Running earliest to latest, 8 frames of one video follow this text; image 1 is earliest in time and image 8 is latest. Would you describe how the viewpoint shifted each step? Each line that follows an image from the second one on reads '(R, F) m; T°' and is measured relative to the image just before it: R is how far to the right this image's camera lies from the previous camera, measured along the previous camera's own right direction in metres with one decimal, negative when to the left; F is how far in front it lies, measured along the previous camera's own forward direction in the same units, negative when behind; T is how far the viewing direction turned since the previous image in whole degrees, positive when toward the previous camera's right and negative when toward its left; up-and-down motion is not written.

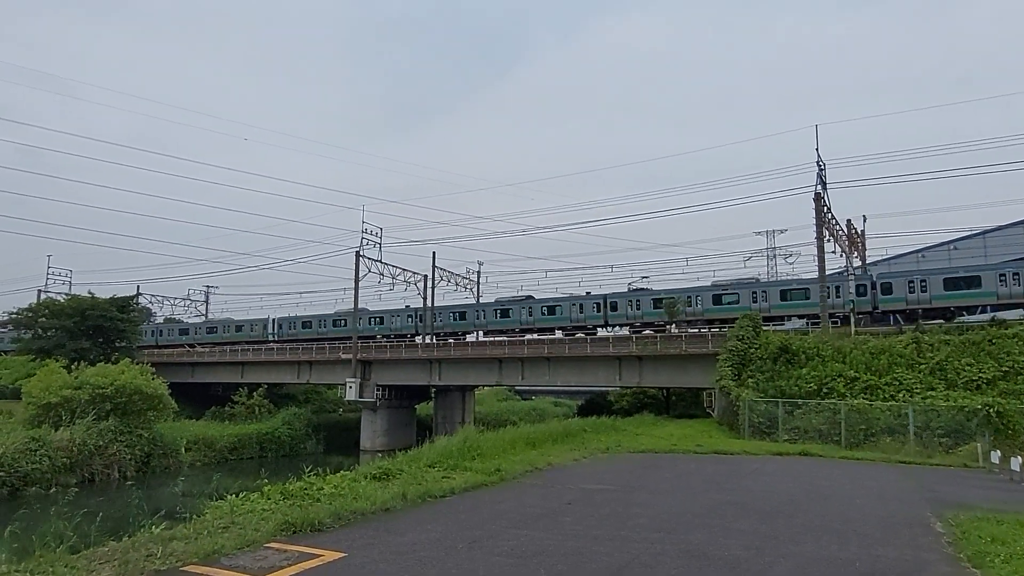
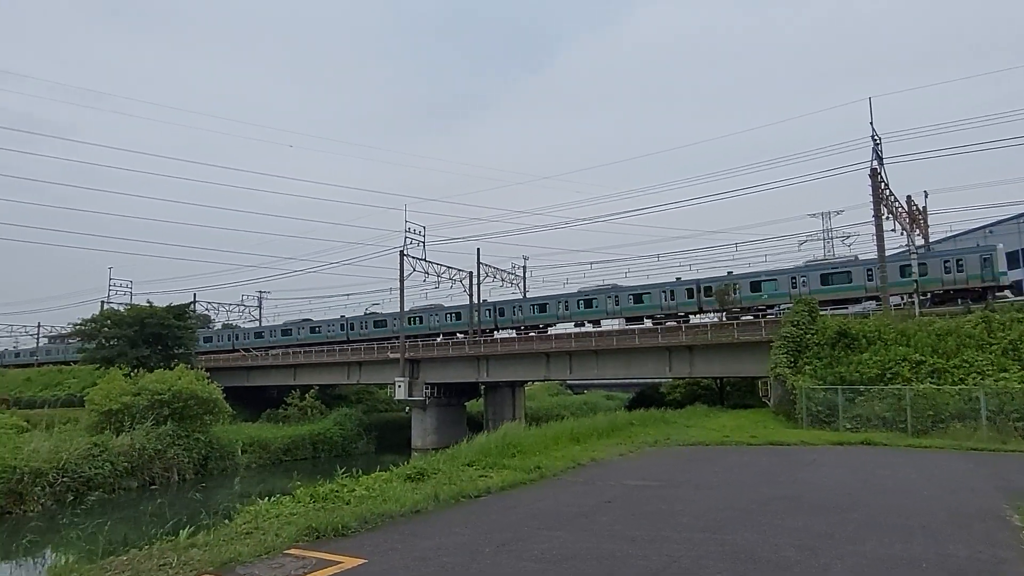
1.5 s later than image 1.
(+0.2, +0.4) m; -4°
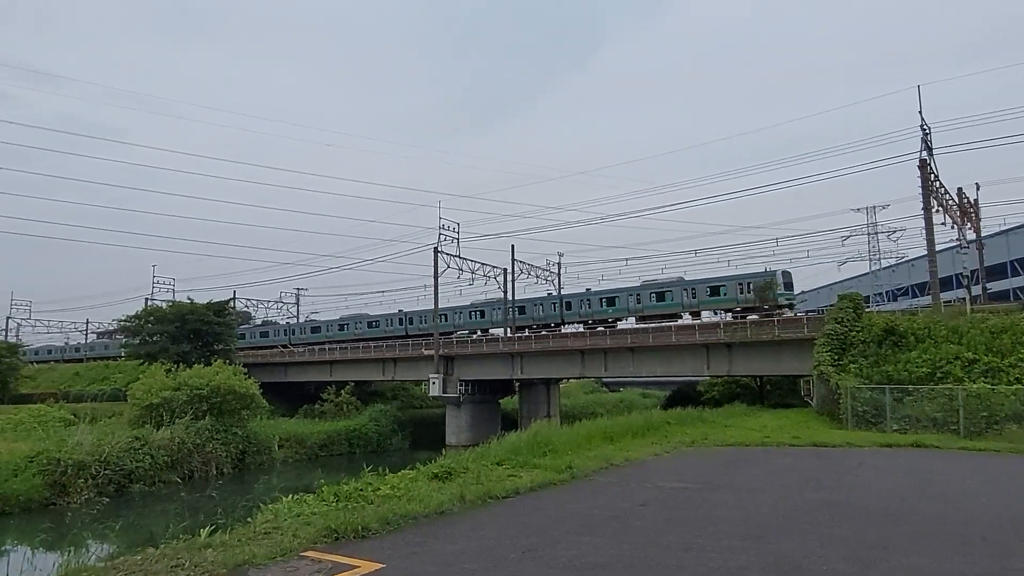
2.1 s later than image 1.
(+0.1, +0.3) m; -3°
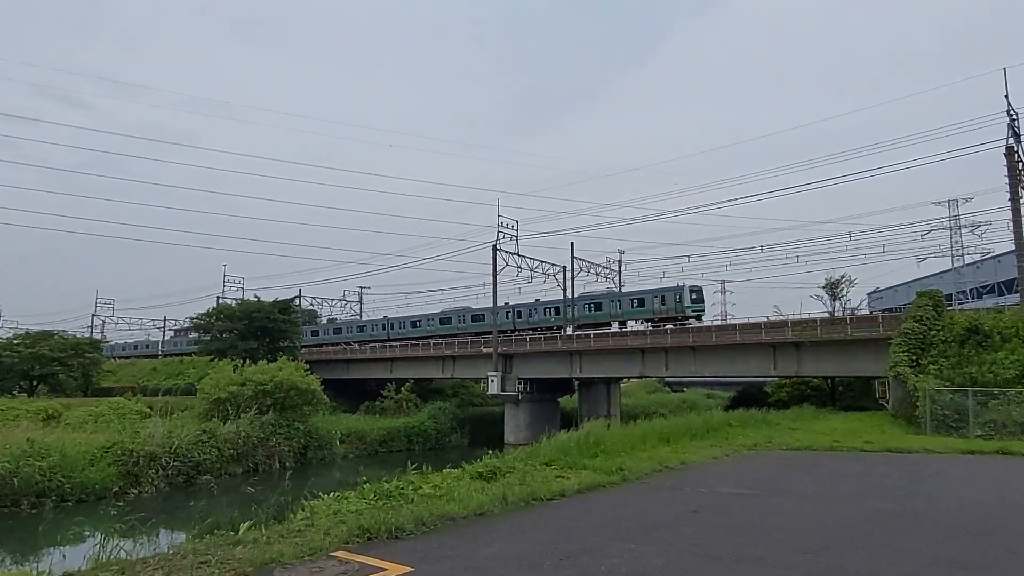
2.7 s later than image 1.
(+0.2, +0.3) m; -5°
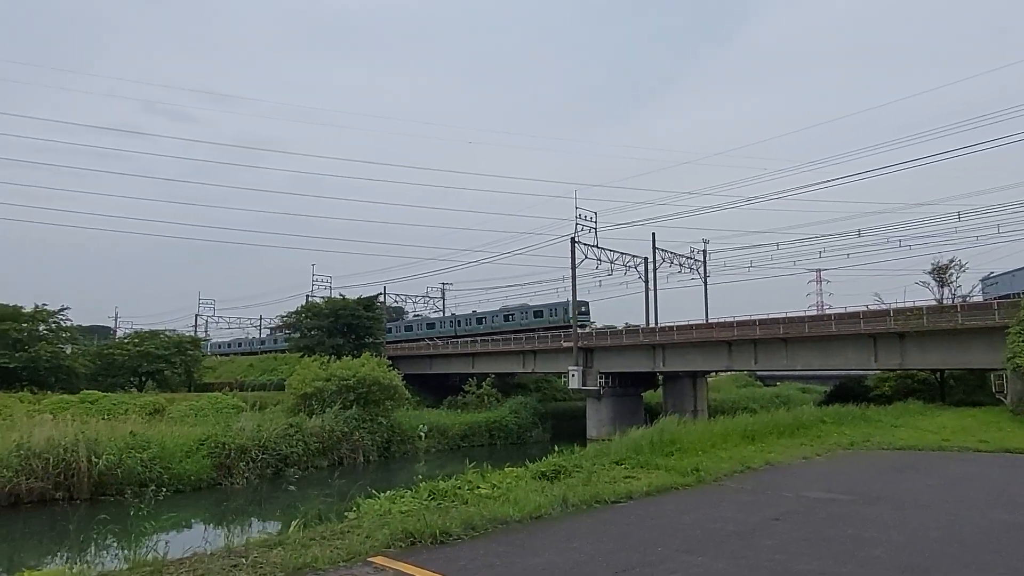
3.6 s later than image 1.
(+0.3, +0.5) m; -7°
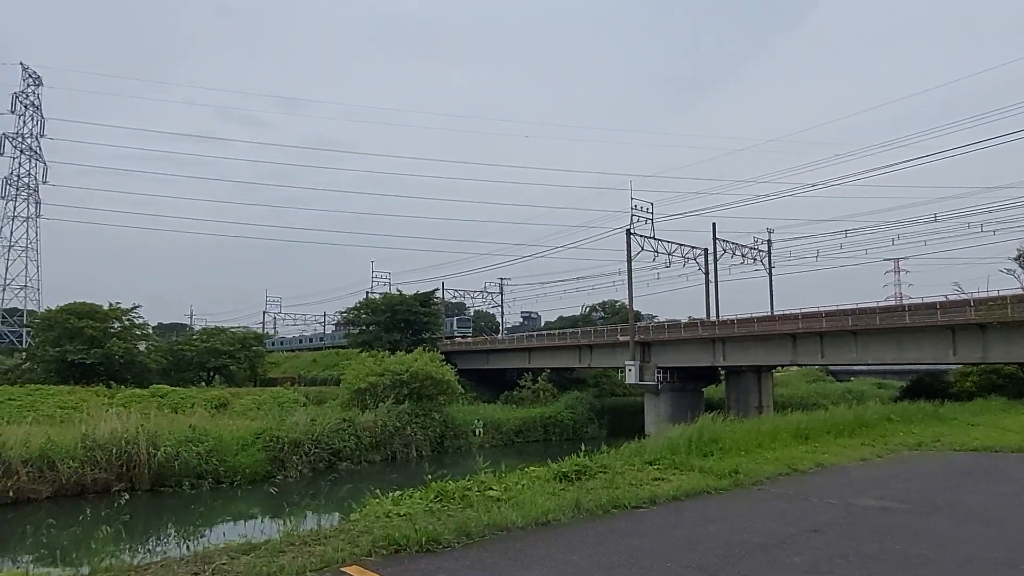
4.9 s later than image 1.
(+0.5, +0.5) m; -5°
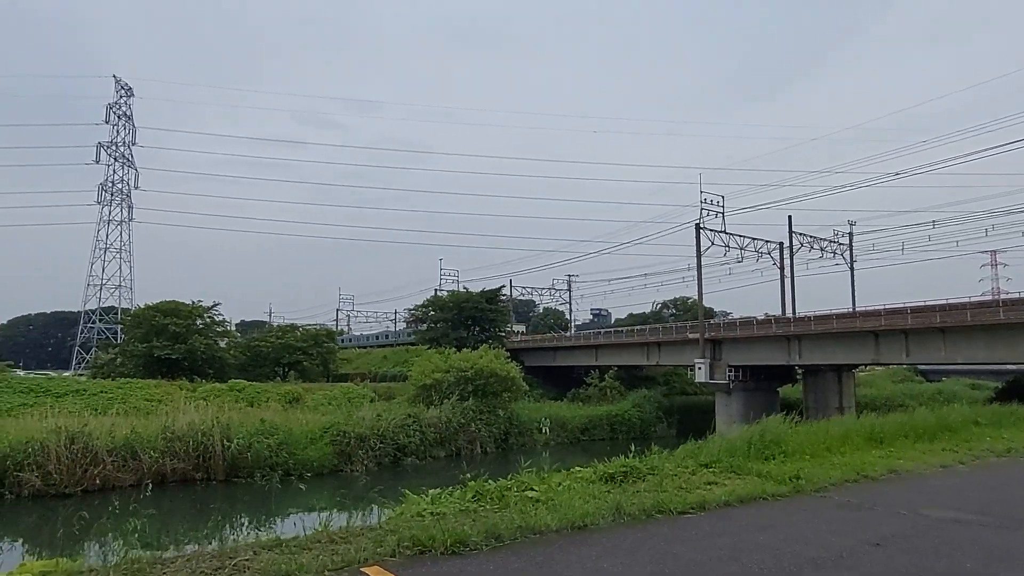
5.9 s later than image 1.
(+0.3, +0.3) m; -6°
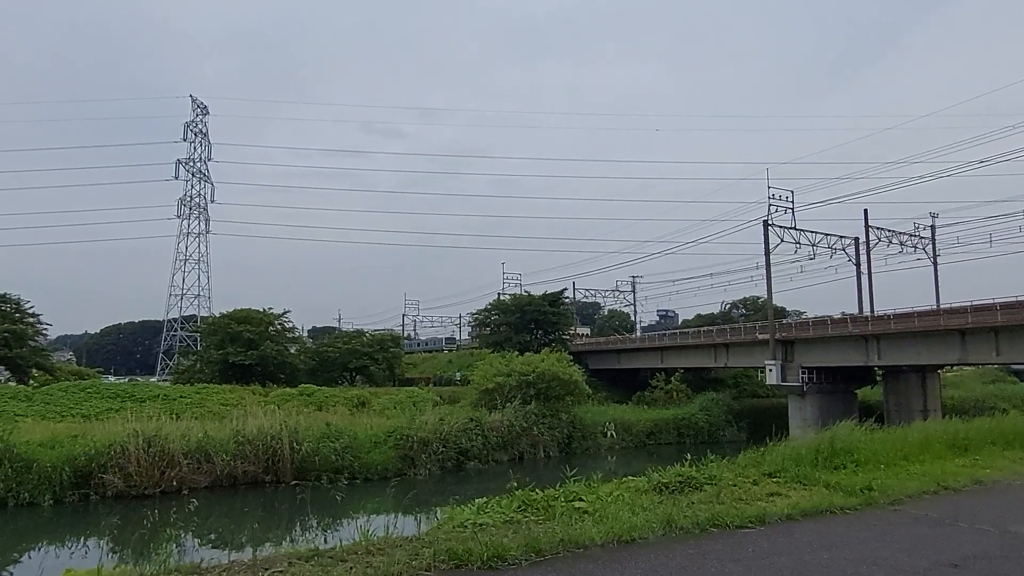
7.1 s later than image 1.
(+0.2, +0.2) m; -5°
